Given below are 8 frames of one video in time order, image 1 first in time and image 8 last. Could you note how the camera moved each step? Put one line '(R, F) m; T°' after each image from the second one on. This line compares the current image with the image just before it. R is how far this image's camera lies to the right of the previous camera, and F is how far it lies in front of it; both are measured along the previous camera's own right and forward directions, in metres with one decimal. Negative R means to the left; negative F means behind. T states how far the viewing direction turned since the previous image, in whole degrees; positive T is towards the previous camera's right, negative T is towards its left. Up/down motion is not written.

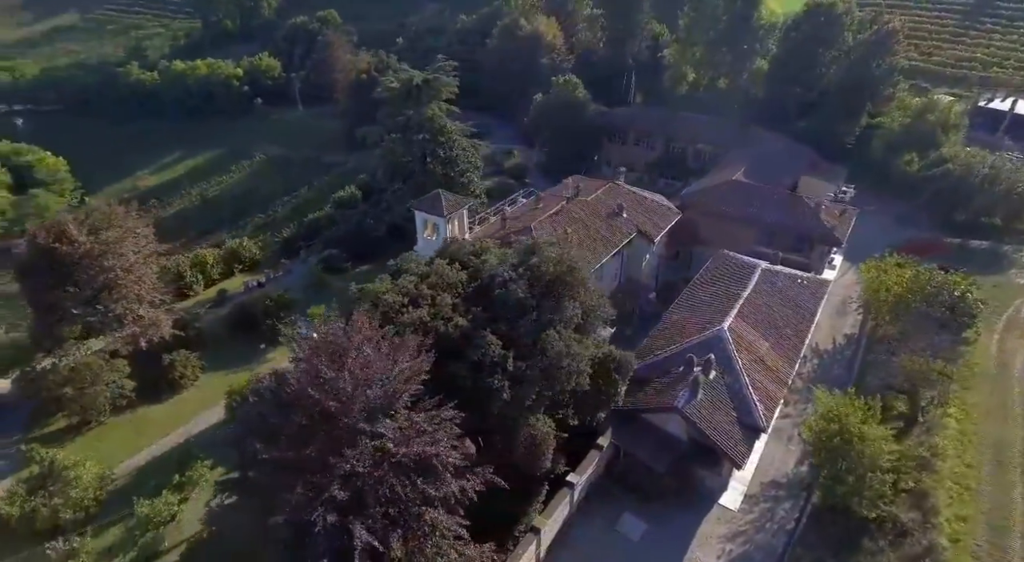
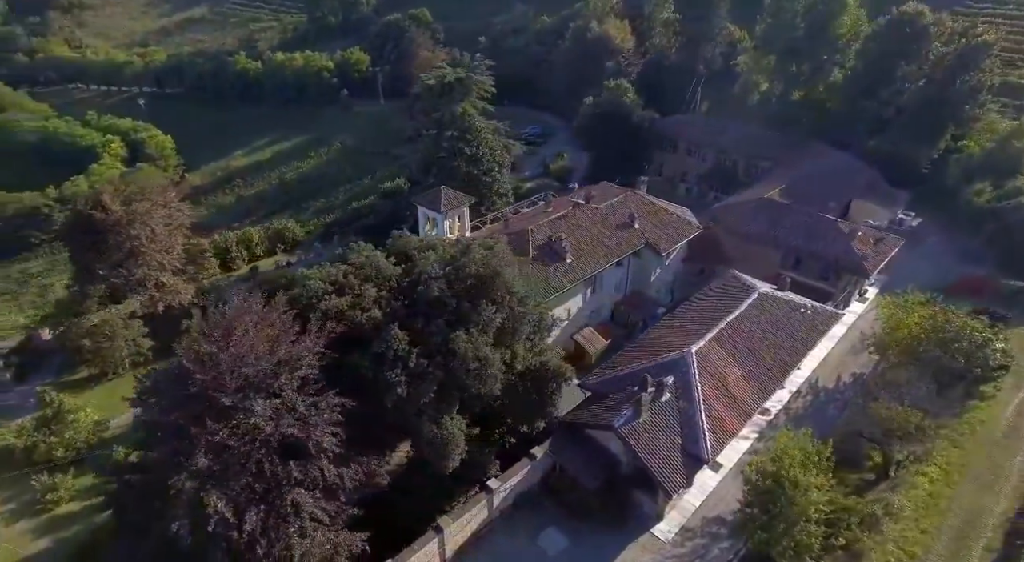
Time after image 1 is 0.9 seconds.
(+5.8, +0.5) m; -9°
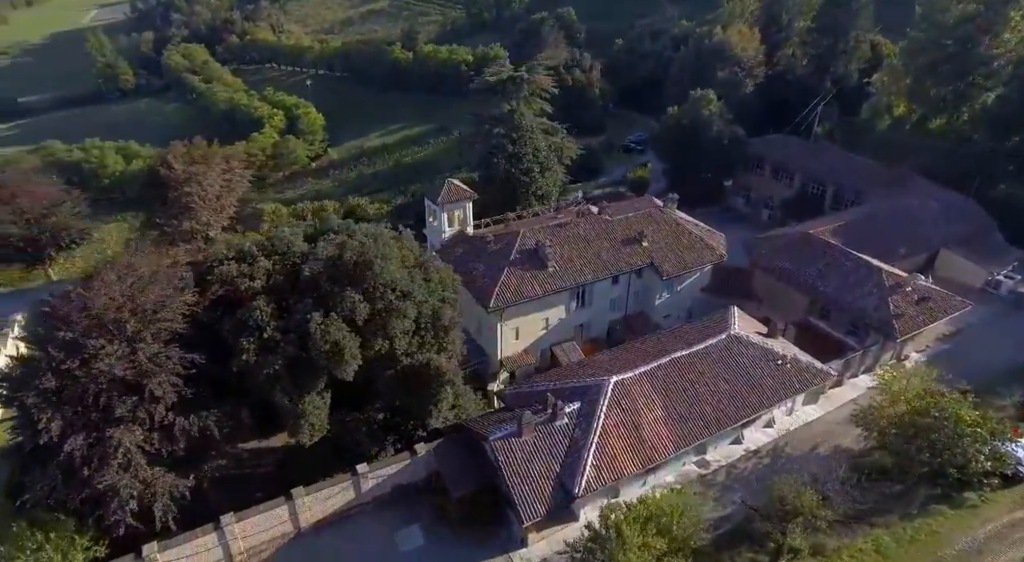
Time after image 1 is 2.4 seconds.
(+9.6, +1.5) m; -15°
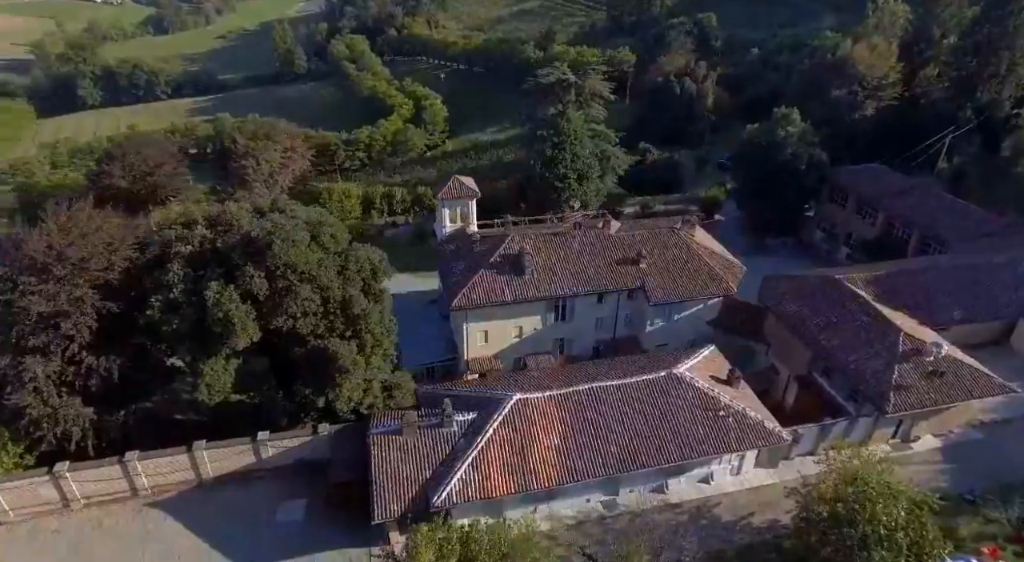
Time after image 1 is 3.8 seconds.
(+8.9, +1.6) m; -14°
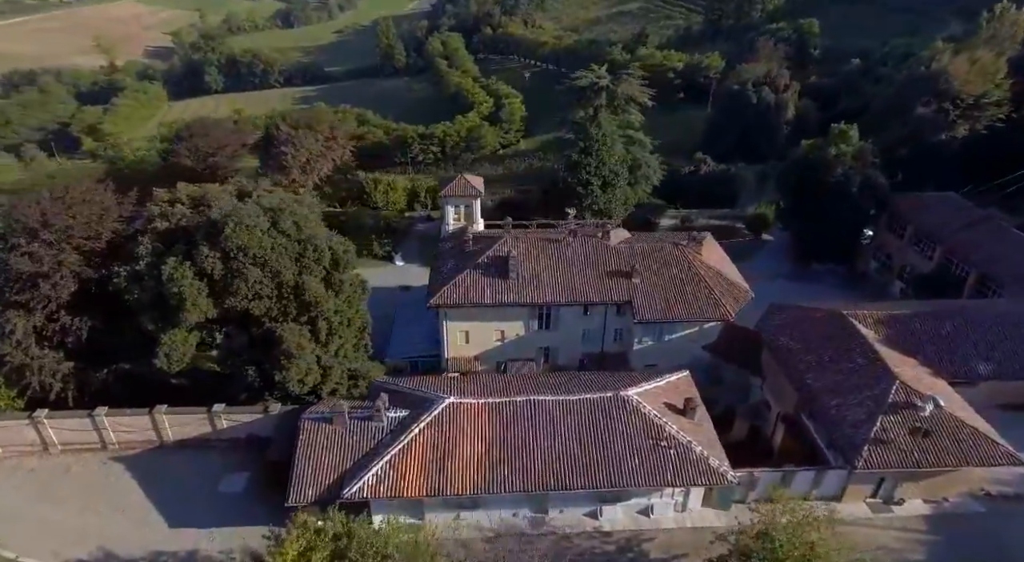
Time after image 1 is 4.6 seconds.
(+5.7, +0.9) m; -9°
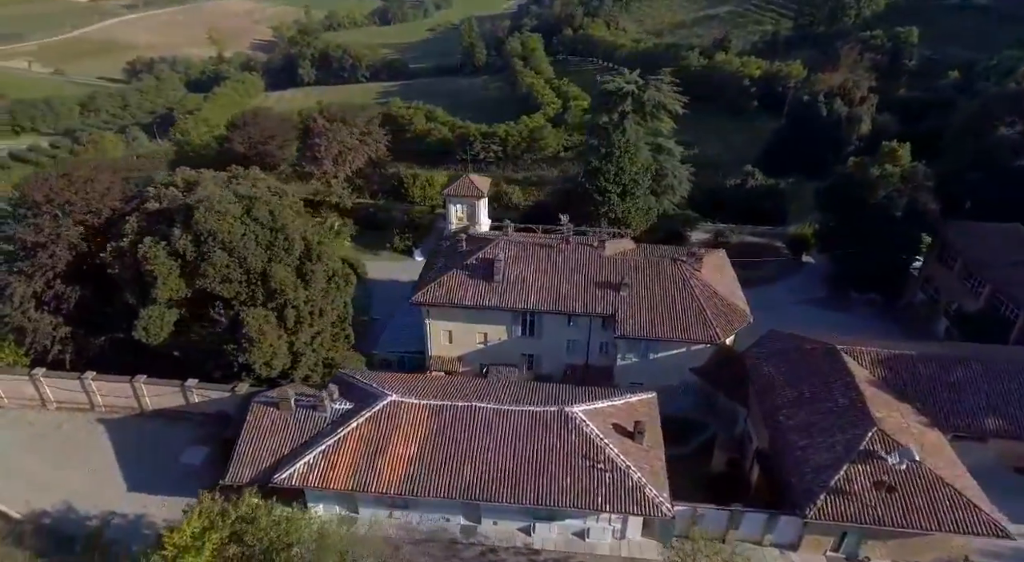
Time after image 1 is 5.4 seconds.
(+4.9, +0.7) m; -8°
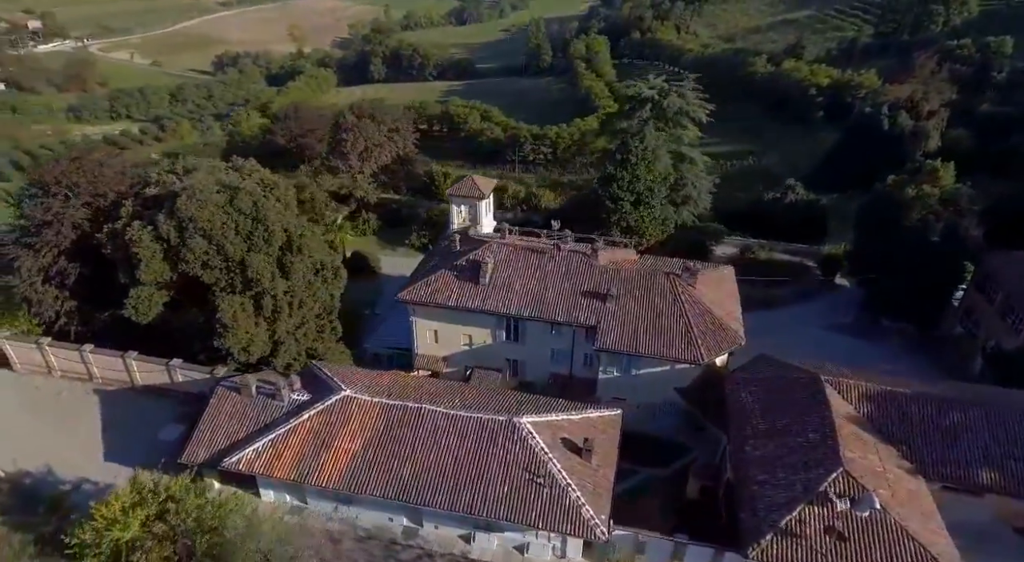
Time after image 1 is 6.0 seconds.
(+4.1, +0.6) m; -6°
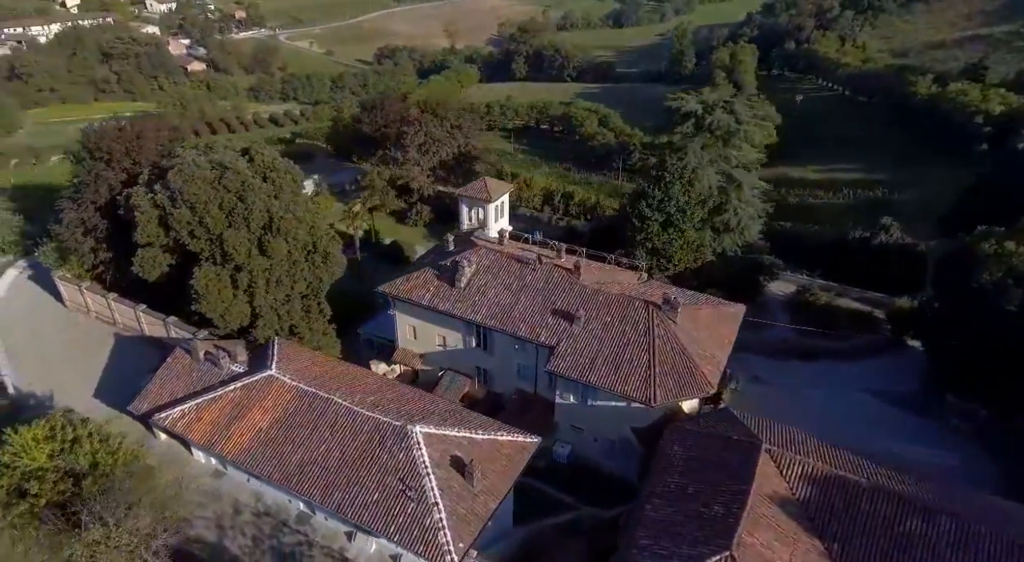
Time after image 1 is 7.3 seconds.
(+7.9, +1.9) m; -13°
